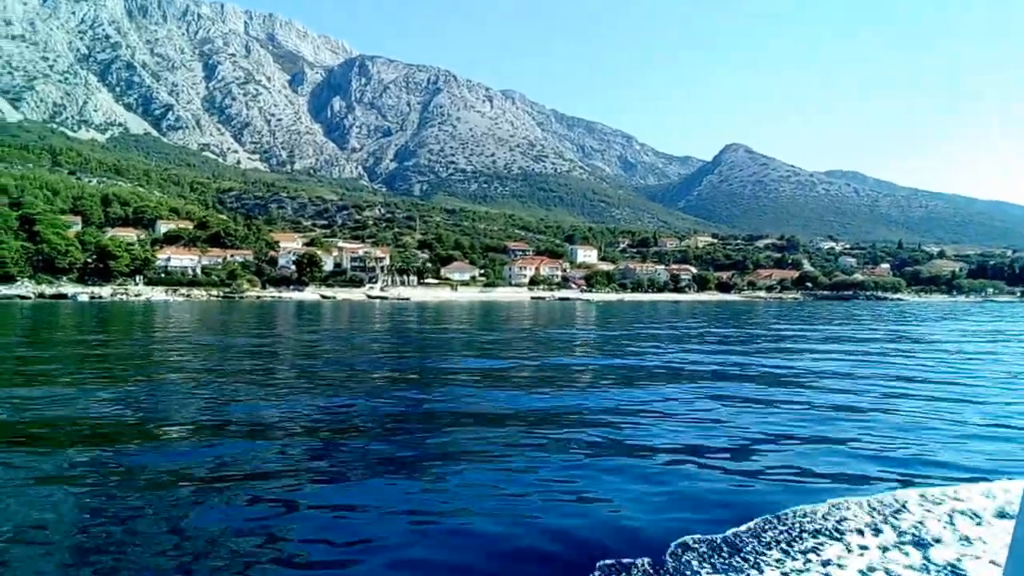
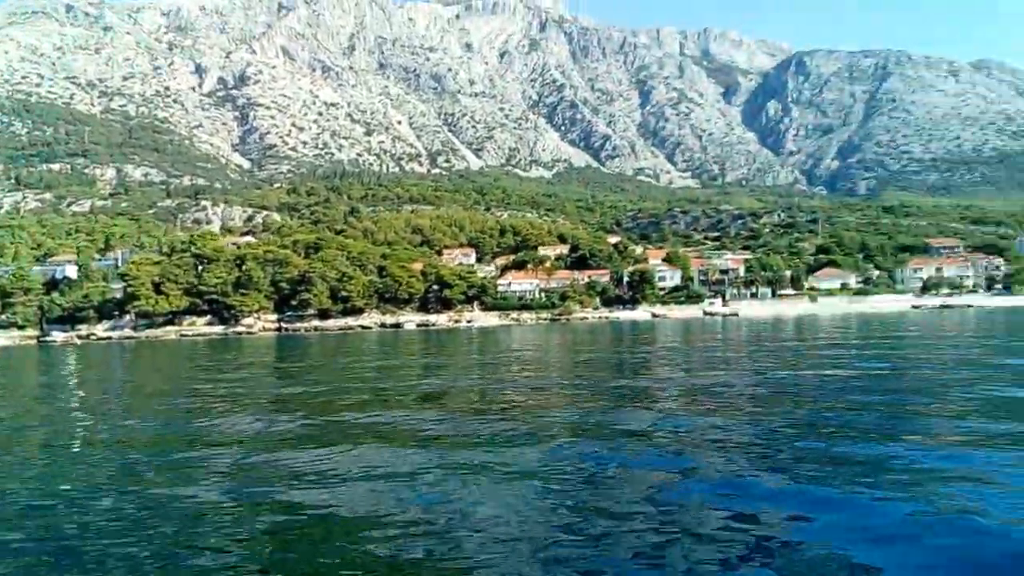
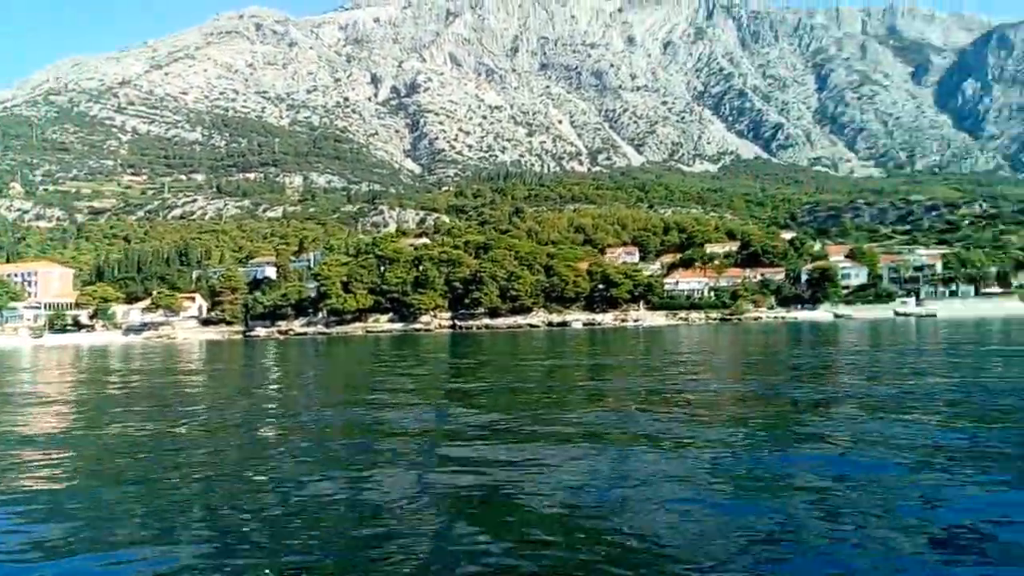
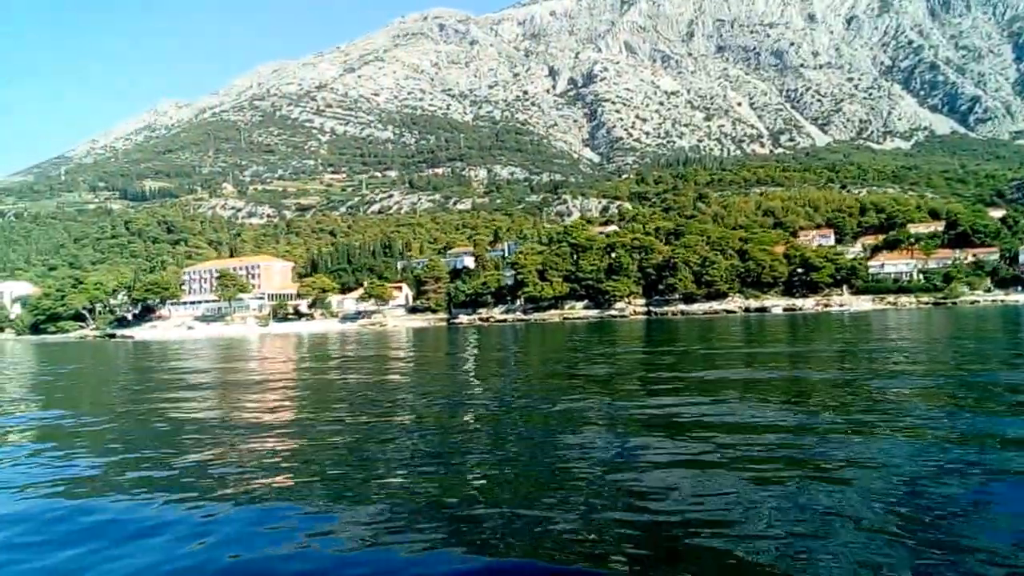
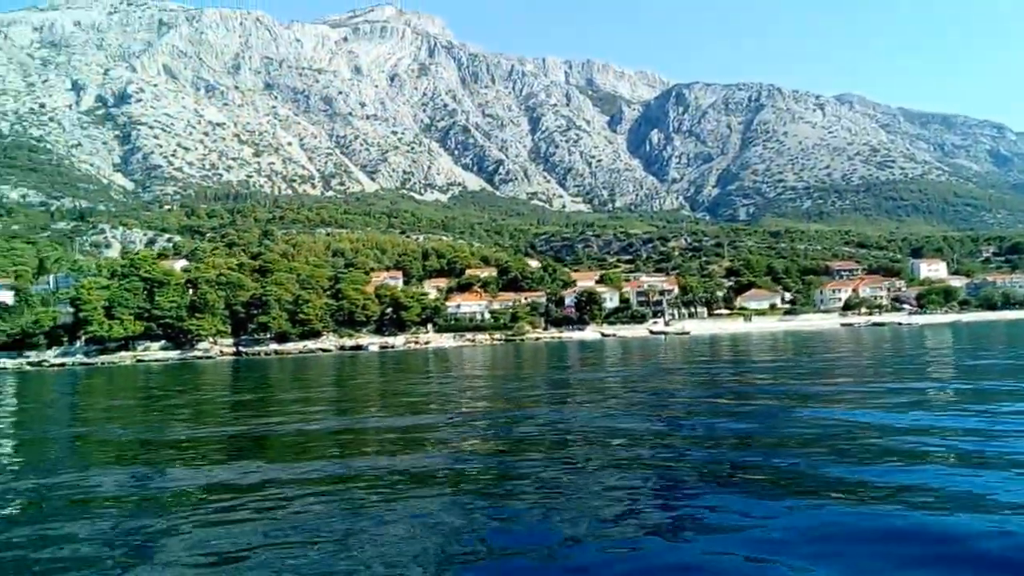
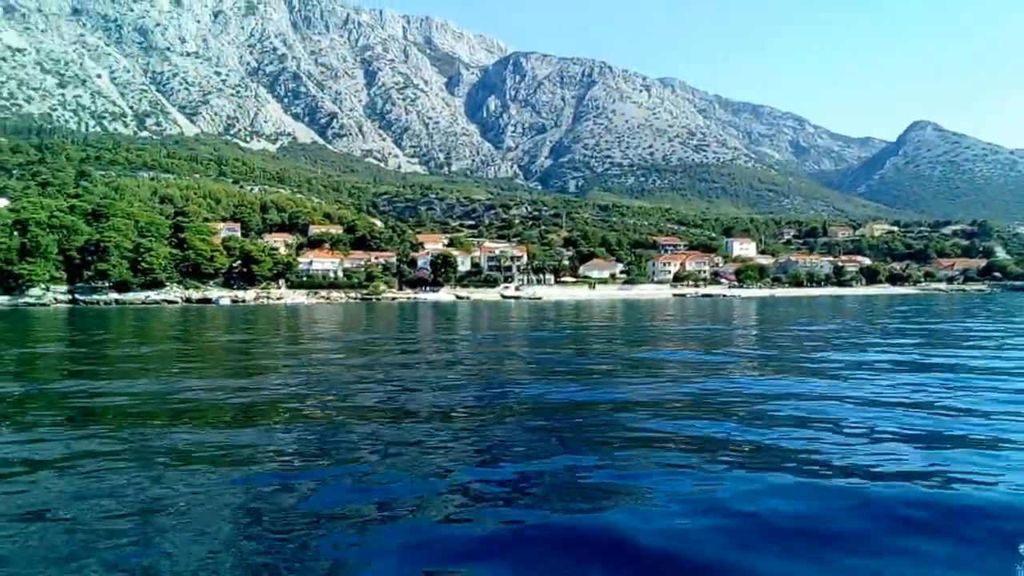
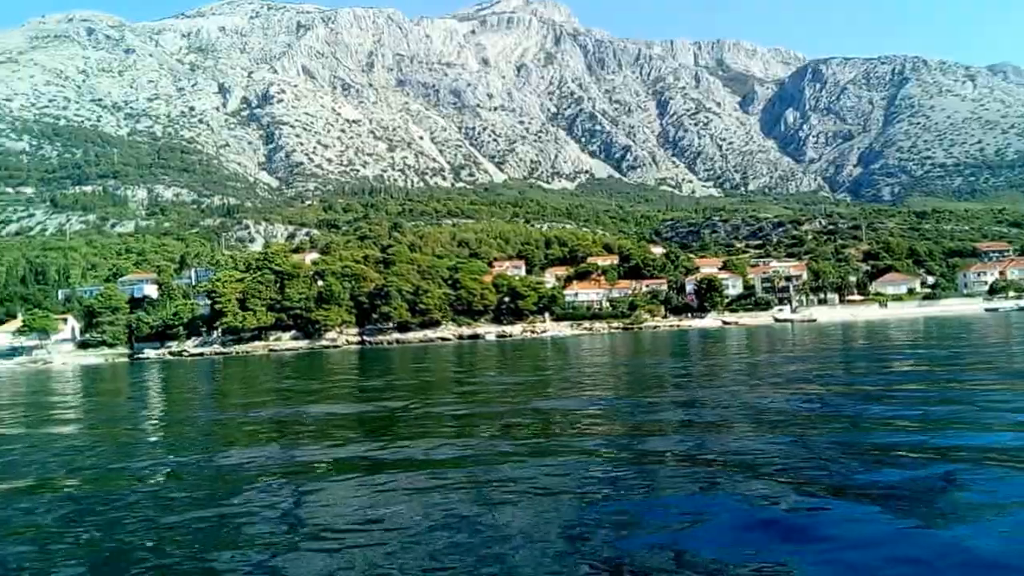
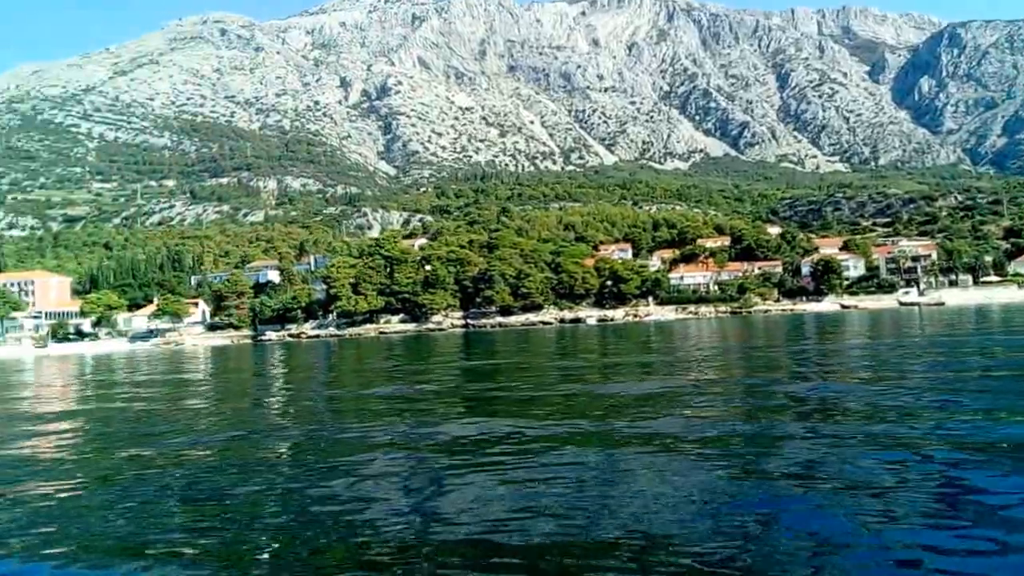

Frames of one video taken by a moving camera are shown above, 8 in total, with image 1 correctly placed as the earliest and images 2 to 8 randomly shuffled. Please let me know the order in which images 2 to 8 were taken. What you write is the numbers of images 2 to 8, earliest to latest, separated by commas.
6, 5, 7, 8, 4, 3, 2
